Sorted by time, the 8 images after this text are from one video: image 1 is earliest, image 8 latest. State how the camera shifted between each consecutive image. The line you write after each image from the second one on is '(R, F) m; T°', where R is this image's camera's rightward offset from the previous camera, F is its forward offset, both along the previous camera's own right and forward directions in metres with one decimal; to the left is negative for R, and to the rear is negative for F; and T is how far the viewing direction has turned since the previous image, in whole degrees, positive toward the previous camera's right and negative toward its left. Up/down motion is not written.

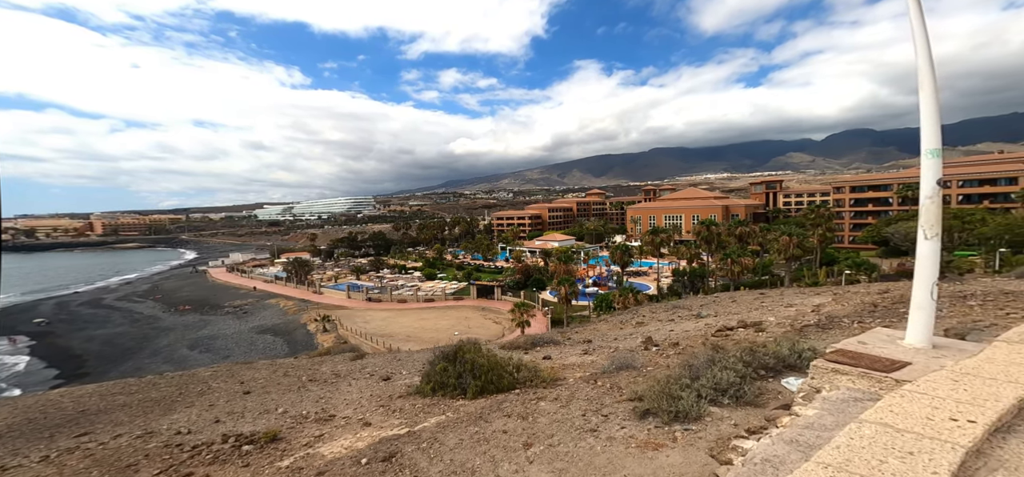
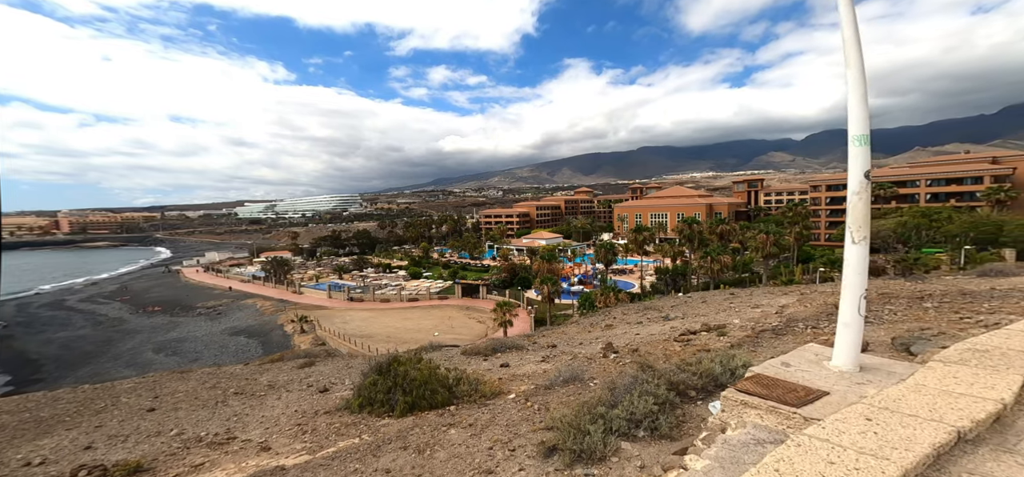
(+0.9, +0.5) m; +2°
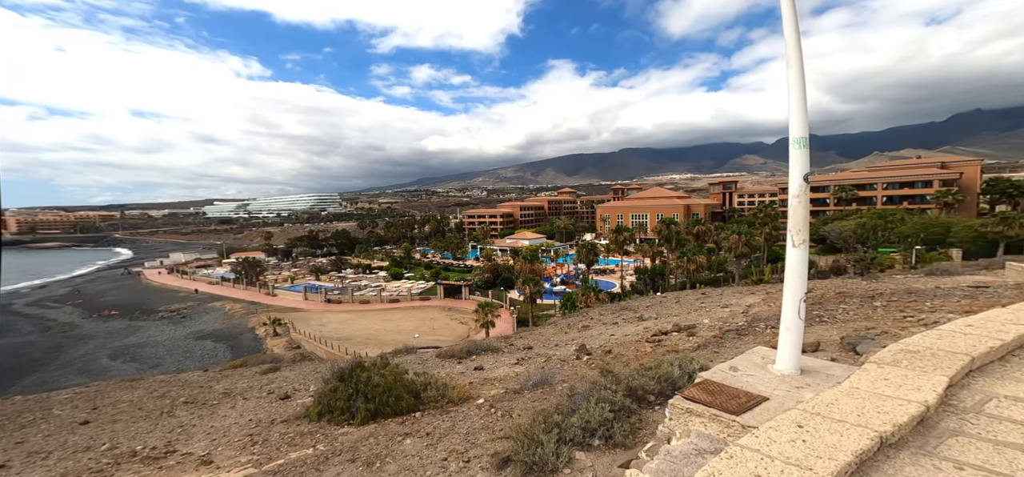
(+0.2, 0.0) m; +3°
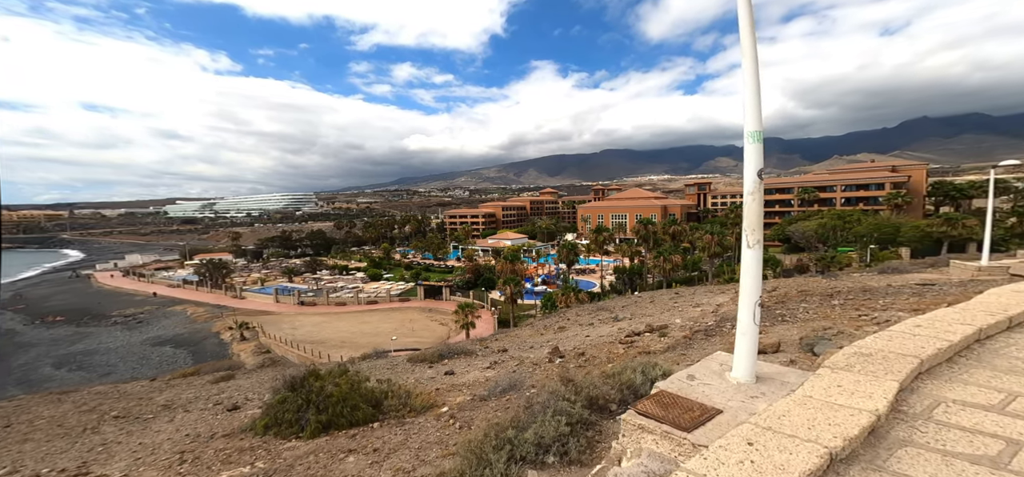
(+0.2, +0.2) m; +3°
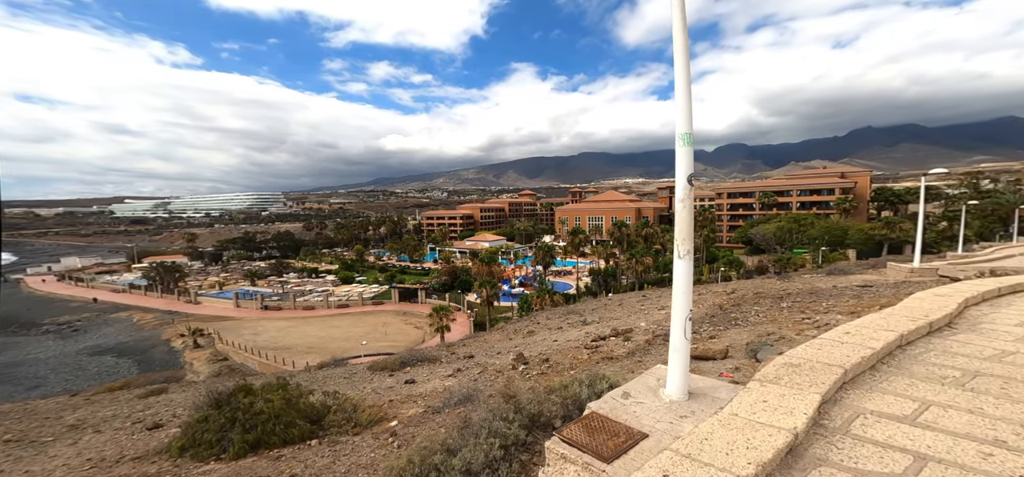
(+0.3, +0.3) m; +4°
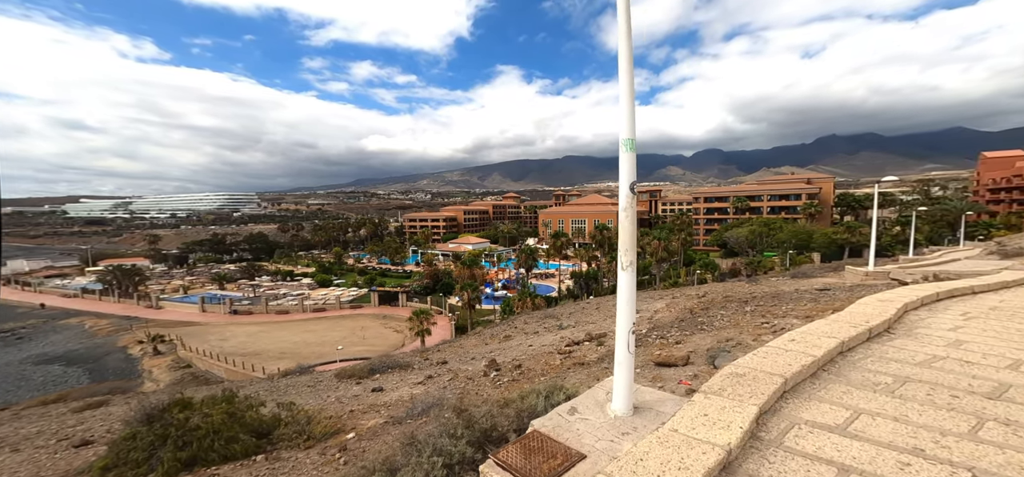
(+0.3, +0.2) m; +3°
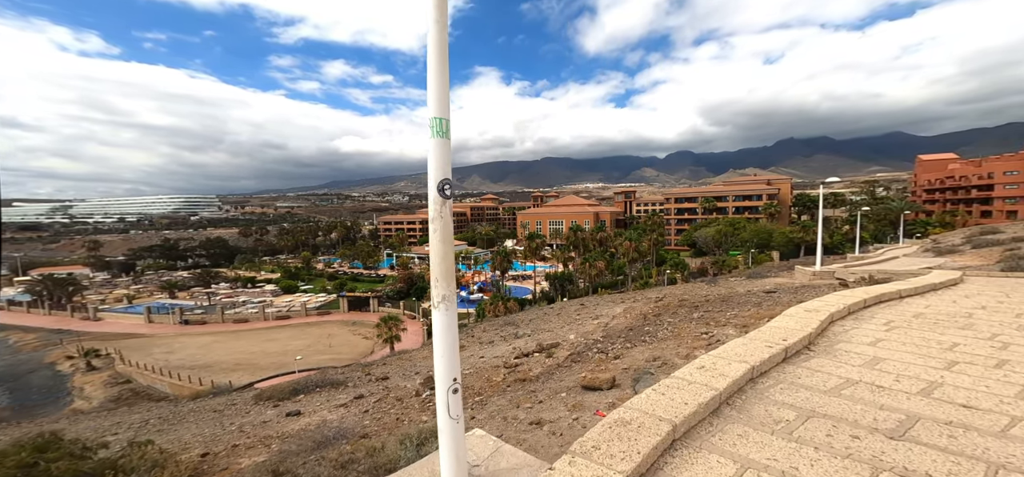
(+0.9, +0.9) m; +4°
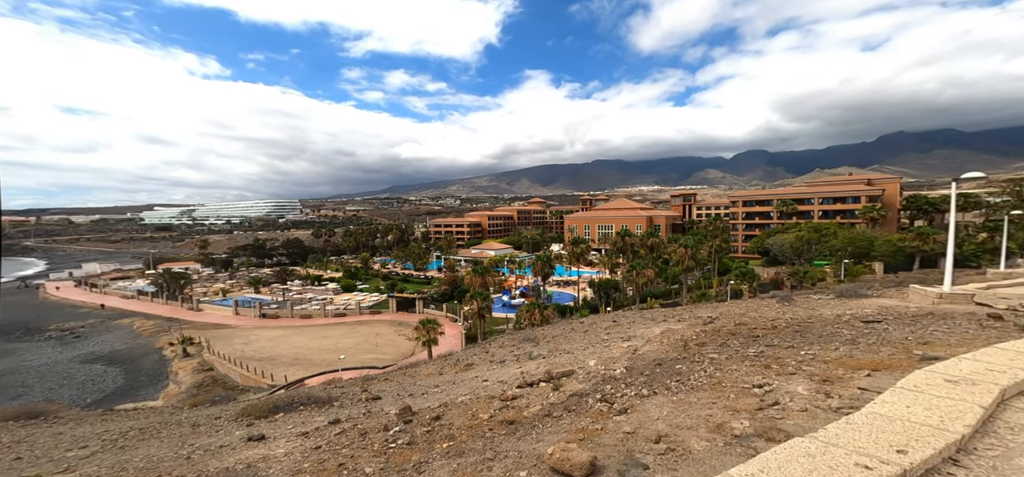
(+1.3, +2.2) m; -9°
